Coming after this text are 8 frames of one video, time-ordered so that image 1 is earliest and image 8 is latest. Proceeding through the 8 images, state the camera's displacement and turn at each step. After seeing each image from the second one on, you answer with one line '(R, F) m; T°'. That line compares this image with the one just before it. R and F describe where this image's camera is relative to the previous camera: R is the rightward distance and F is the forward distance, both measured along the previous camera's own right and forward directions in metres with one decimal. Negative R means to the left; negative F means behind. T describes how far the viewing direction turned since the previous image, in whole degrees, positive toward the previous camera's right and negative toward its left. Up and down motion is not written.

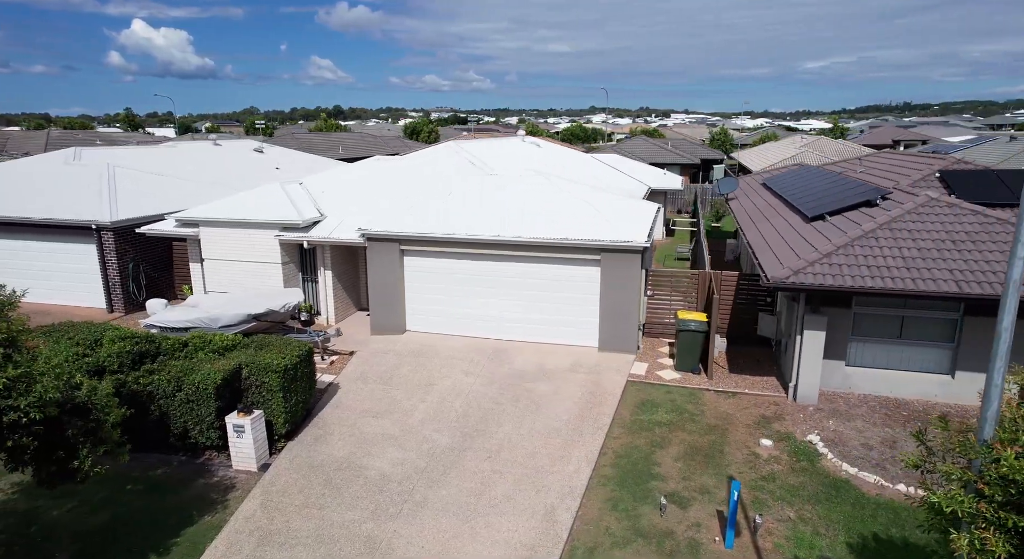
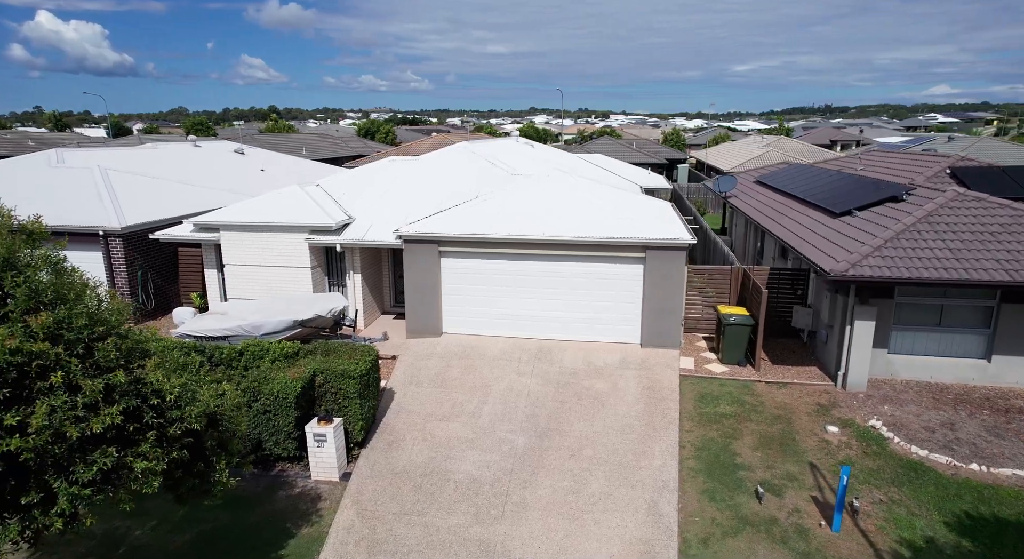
(-1.8, +0.1) m; +4°
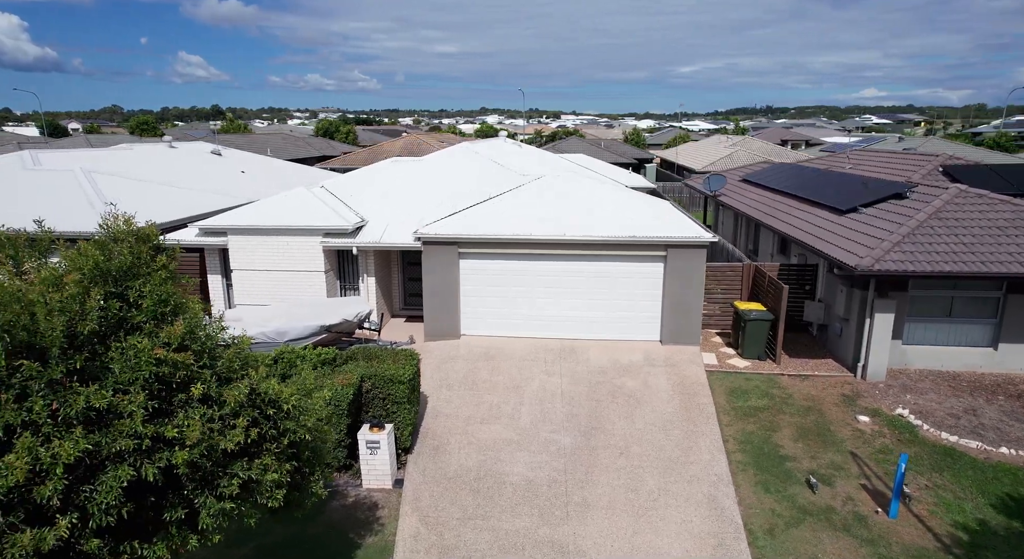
(-1.3, +0.1) m; +4°
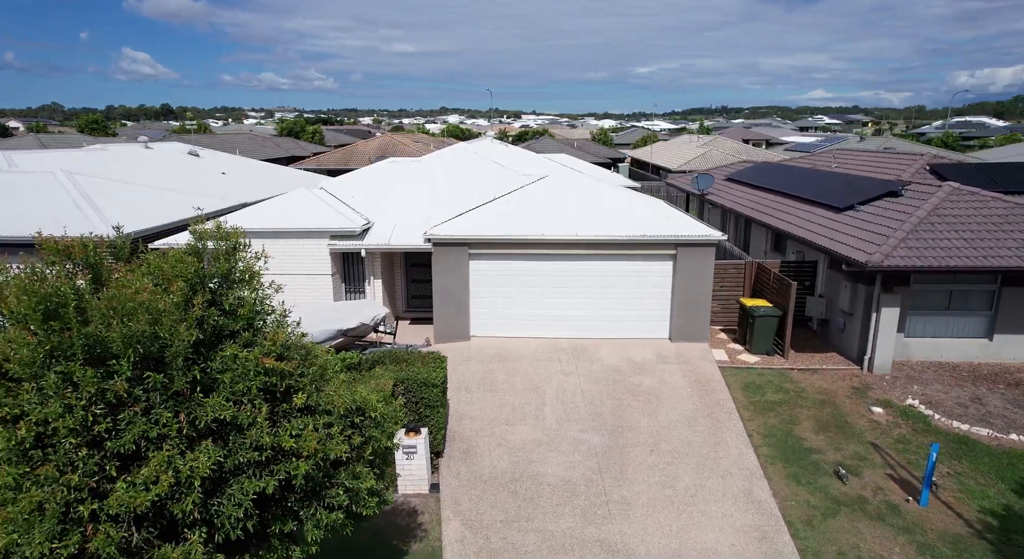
(-0.9, 0.0) m; +3°
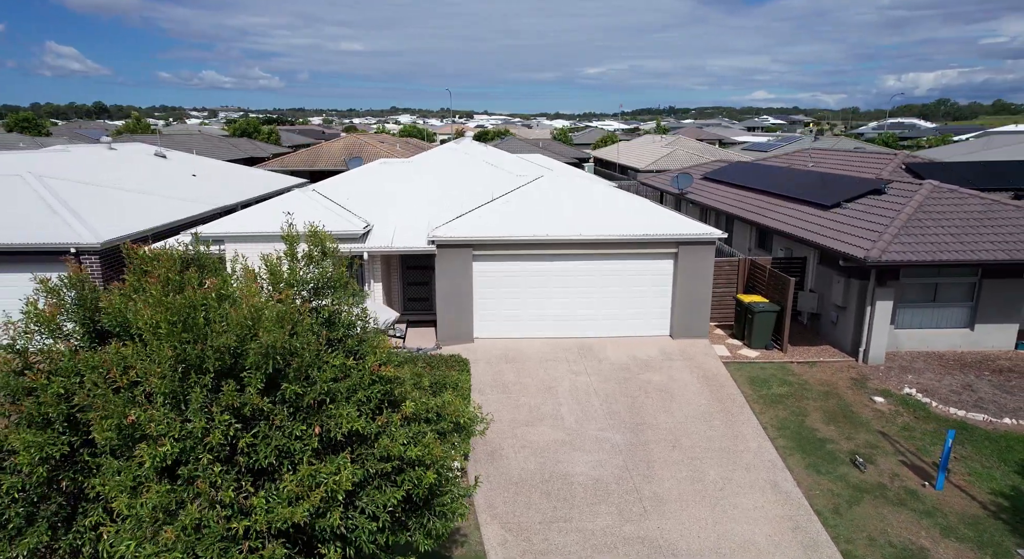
(-0.9, 0.0) m; +4°
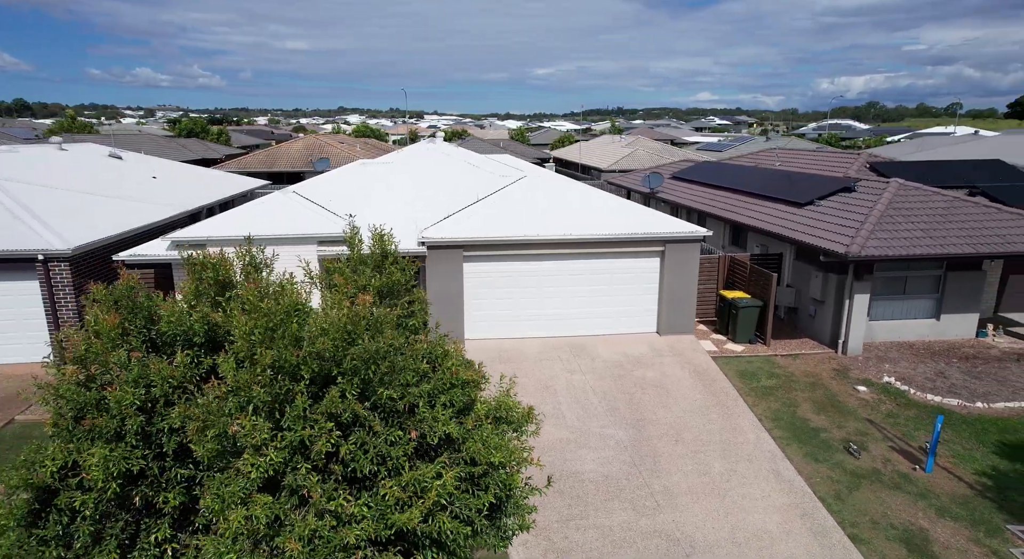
(-0.7, 0.0) m; +4°
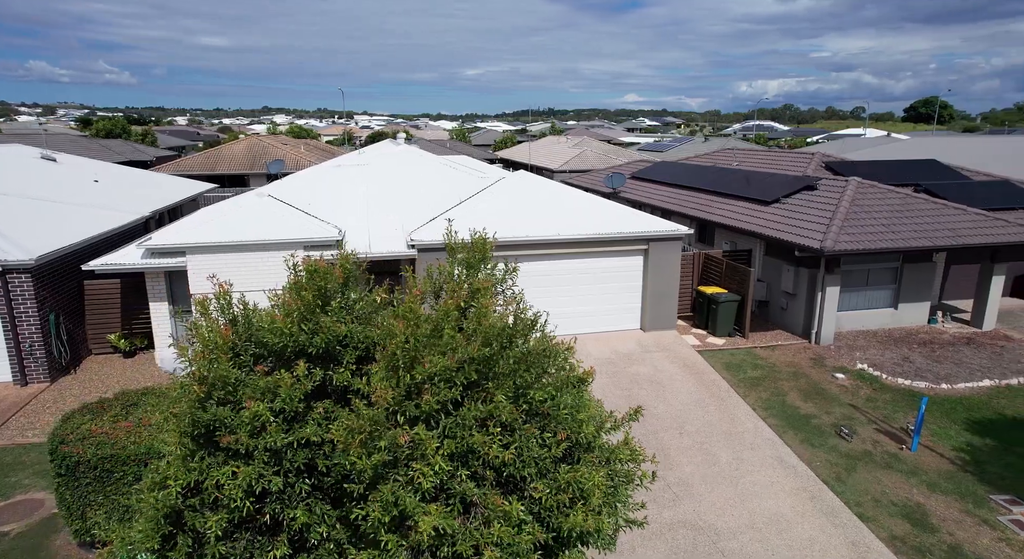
(-1.0, 0.0) m; +6°
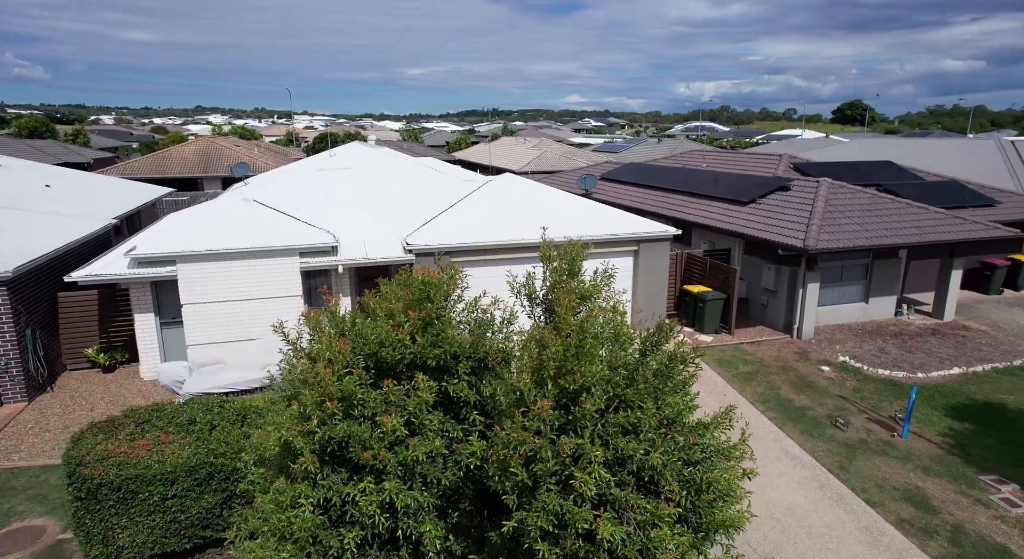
(-0.9, 0.0) m; +4°
